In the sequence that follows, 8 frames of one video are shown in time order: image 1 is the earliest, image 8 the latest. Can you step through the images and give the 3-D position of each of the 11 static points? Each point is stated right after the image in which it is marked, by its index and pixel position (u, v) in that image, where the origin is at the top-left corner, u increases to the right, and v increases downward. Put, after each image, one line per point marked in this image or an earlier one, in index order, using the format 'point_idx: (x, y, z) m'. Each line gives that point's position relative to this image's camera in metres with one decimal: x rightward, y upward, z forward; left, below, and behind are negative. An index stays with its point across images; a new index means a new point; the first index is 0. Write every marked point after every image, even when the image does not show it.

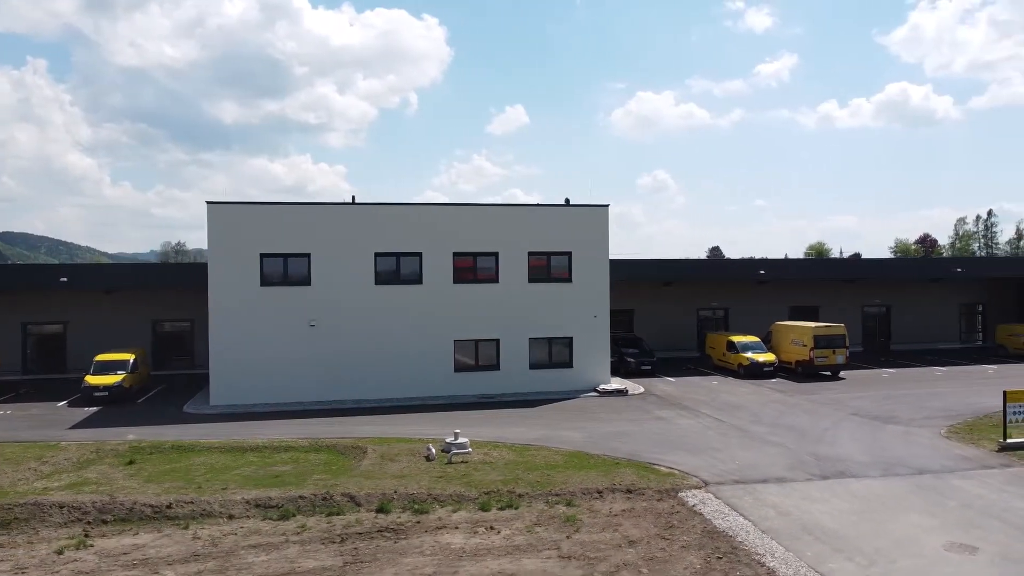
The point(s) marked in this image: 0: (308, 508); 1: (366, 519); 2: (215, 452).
0: (-3.4, -3.7, +13.2) m
1: (-2.3, -3.7, +12.7) m
2: (-6.3, -3.5, +16.8) m
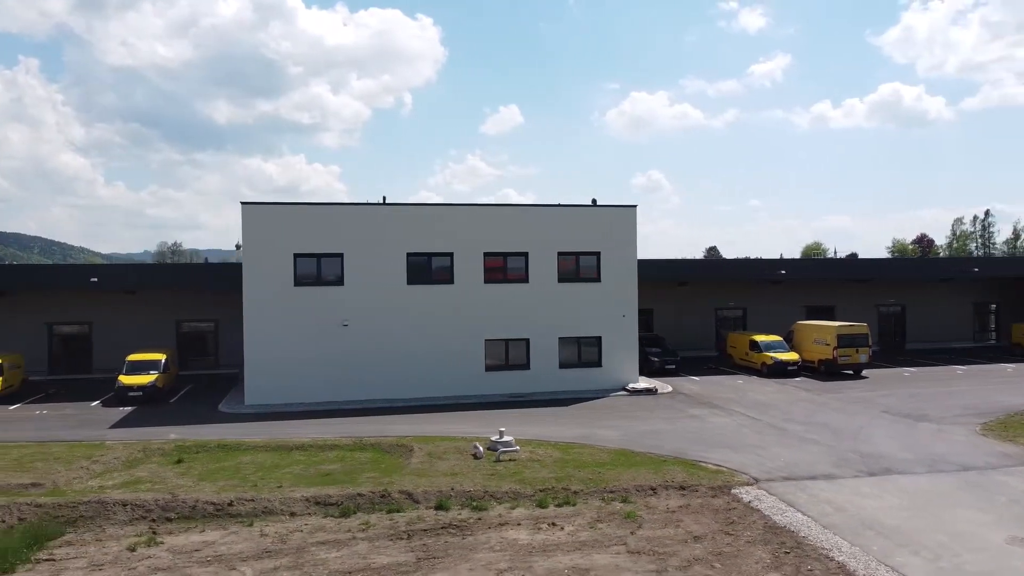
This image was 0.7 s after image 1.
0: (-2.4, -3.7, +13.4) m
1: (-1.4, -3.7, +12.9) m
2: (-5.3, -3.5, +16.9) m
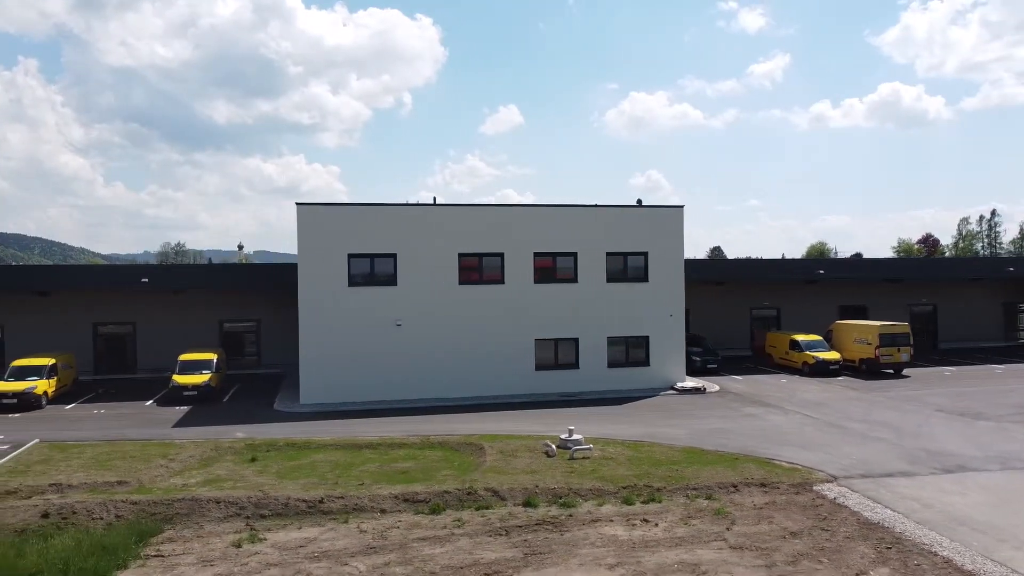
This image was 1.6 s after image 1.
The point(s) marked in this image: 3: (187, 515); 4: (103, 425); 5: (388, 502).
0: (-1.0, -3.6, +13.5) m
1: (+0.1, -3.7, +13.0) m
2: (-3.9, -3.5, +17.1) m
3: (-5.2, -3.7, +12.9) m
4: (-10.2, -3.4, +19.9) m
5: (-2.1, -3.6, +13.4) m
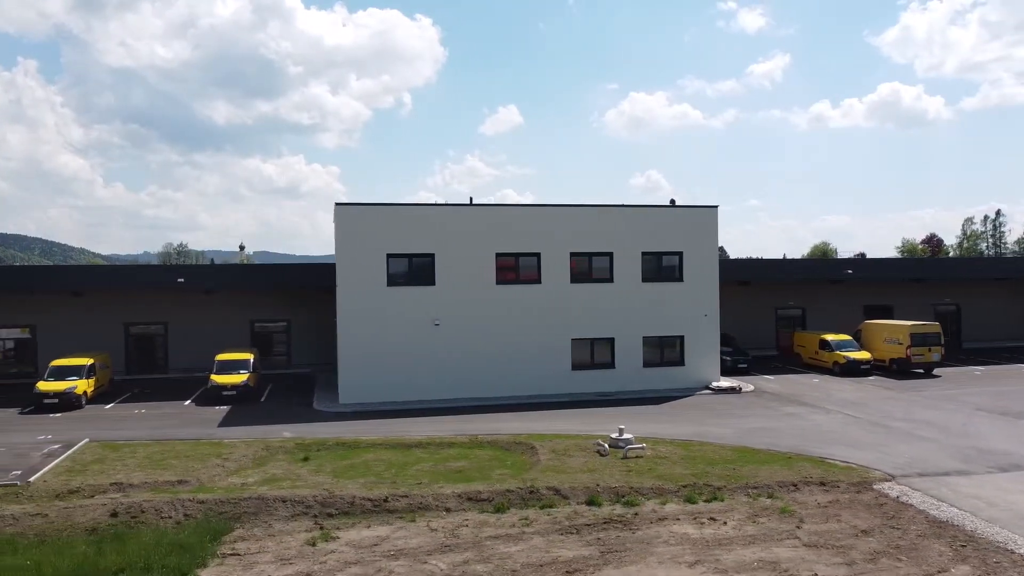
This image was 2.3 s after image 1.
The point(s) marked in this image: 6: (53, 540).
0: (+0.1, -3.6, +13.6) m
1: (+1.1, -3.7, +13.1) m
2: (-2.8, -3.5, +17.2) m
3: (-4.2, -3.7, +12.9) m
4: (-9.1, -3.4, +19.9) m
5: (-1.0, -3.6, +13.5) m
6: (-6.8, -3.8, +11.9) m
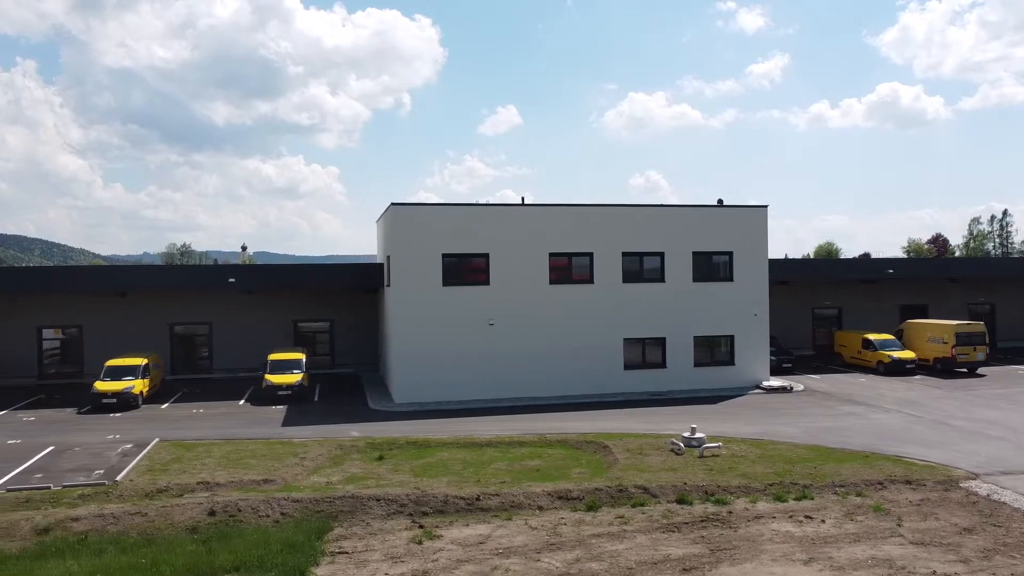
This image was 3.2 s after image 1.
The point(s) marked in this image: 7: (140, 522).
0: (+1.7, -3.6, +13.6) m
1: (+2.7, -3.7, +13.1) m
2: (-1.3, -3.4, +17.2) m
3: (-2.6, -3.6, +13.0) m
4: (-7.6, -3.4, +20.0) m
5: (+0.5, -3.6, +13.5) m
6: (-5.3, -3.7, +11.9) m
7: (-5.8, -3.7, +12.5) m
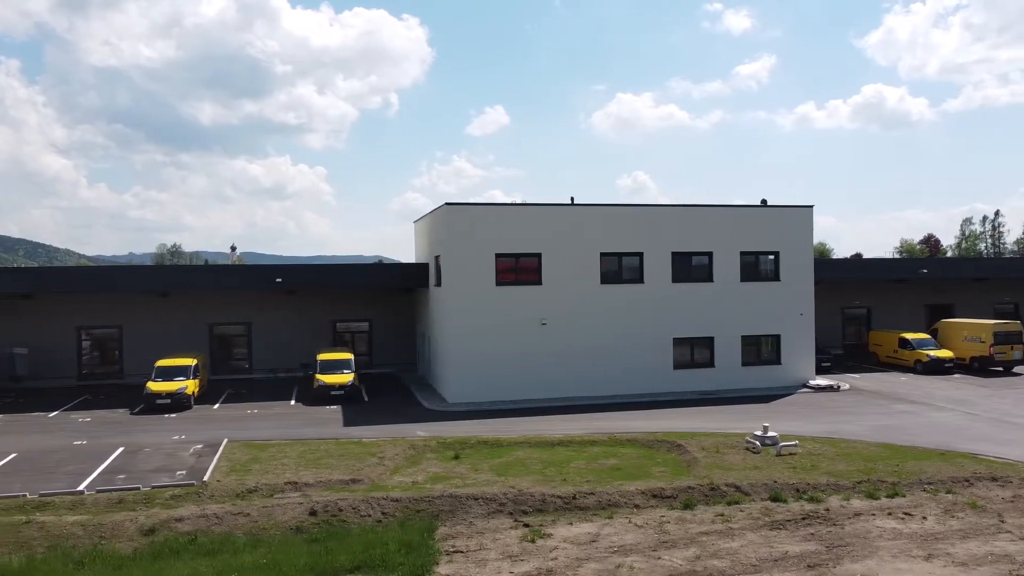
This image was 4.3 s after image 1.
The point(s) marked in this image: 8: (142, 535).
0: (+3.3, -3.6, +13.7) m
1: (+4.3, -3.6, +13.2) m
2: (+0.3, -3.4, +17.2) m
3: (-1.0, -3.6, +13.0) m
4: (-6.1, -3.4, +19.9) m
5: (+2.2, -3.6, +13.6) m
6: (-3.6, -3.7, +11.9) m
7: (-4.2, -3.7, +12.4) m
8: (-5.6, -3.7, +12.0) m
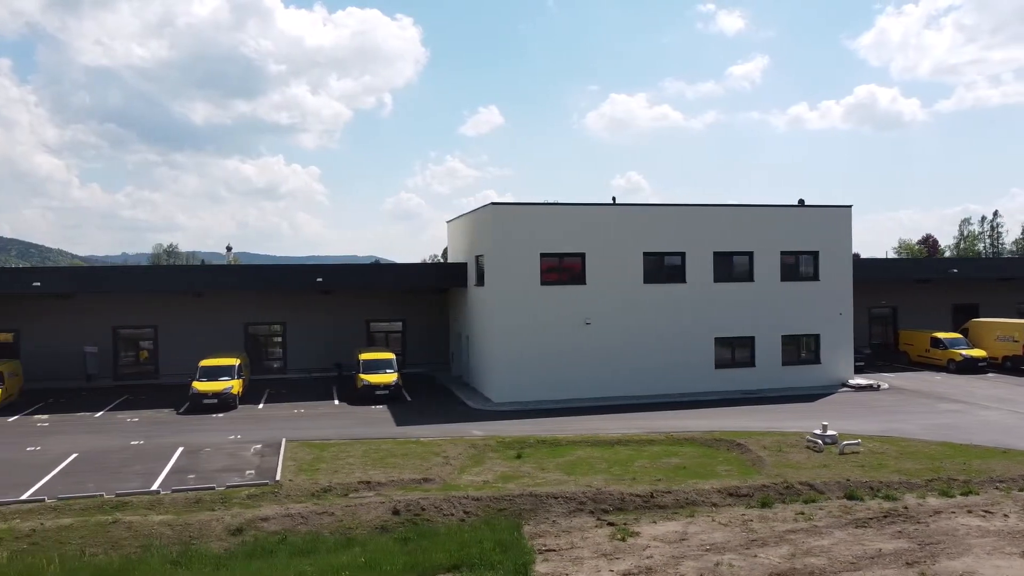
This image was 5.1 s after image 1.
0: (+4.6, -3.6, +13.7) m
1: (+5.6, -3.6, +13.2) m
2: (+1.6, -3.4, +17.2) m
3: (+0.3, -3.6, +13.0) m
4: (-4.8, -3.4, +19.9) m
5: (+3.5, -3.6, +13.6) m
6: (-2.3, -3.7, +11.9) m
7: (-2.8, -3.6, +12.4) m
8: (-4.2, -3.7, +12.0) m
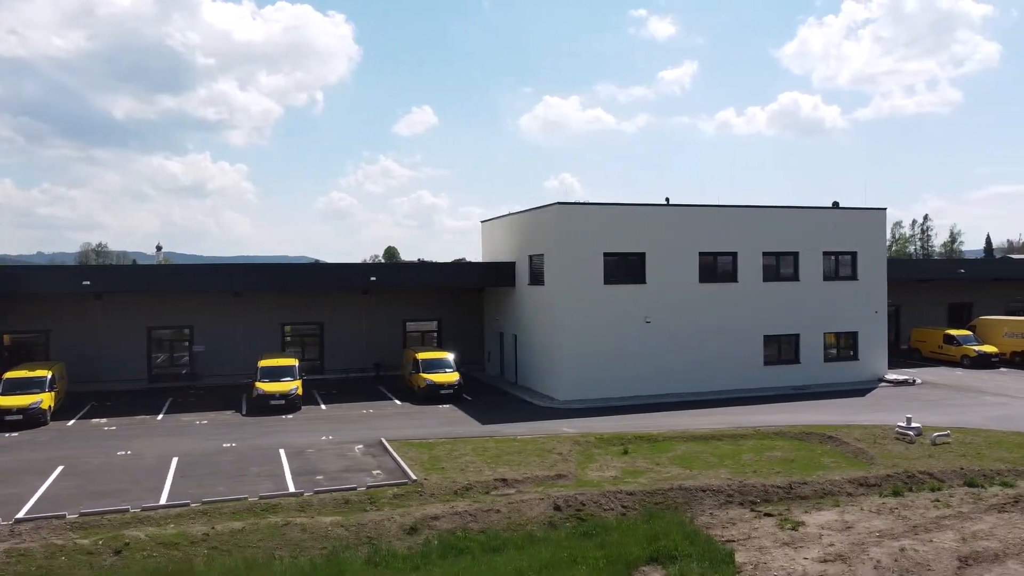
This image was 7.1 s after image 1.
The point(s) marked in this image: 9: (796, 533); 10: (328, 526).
0: (+7.1, -3.6, +14.4) m
1: (+8.2, -3.6, +14.0) m
2: (+3.8, -3.4, +17.6) m
3: (+2.9, -3.6, +13.3) m
4: (-2.8, -3.3, +19.7) m
5: (+6.0, -3.5, +14.2) m
6: (+0.4, -3.7, +11.9) m
7: (-0.2, -3.6, +12.4) m
8: (-1.6, -3.7, +11.9) m
9: (+4.3, -3.7, +12.1) m
10: (-2.8, -3.6, +11.9) m
